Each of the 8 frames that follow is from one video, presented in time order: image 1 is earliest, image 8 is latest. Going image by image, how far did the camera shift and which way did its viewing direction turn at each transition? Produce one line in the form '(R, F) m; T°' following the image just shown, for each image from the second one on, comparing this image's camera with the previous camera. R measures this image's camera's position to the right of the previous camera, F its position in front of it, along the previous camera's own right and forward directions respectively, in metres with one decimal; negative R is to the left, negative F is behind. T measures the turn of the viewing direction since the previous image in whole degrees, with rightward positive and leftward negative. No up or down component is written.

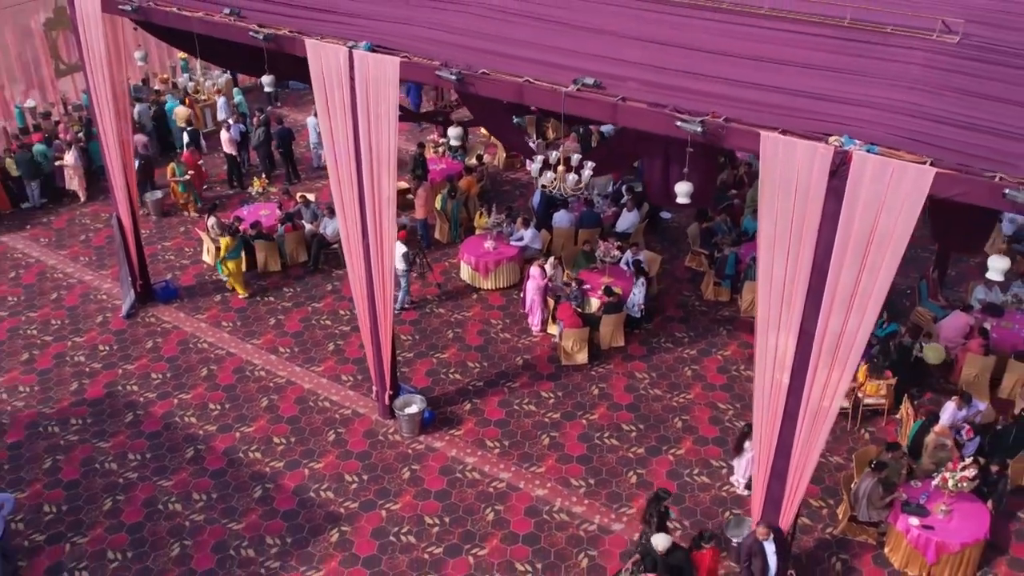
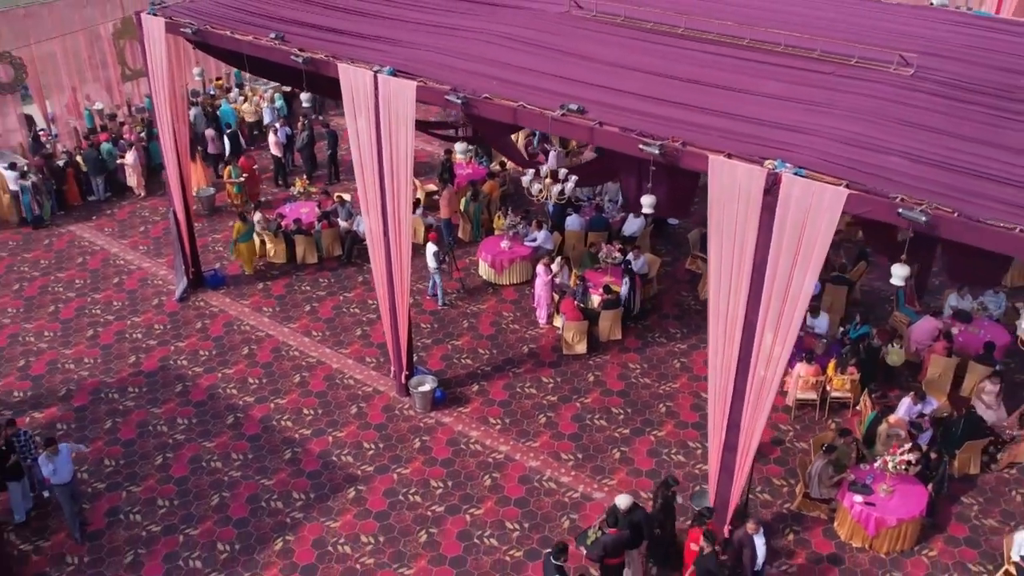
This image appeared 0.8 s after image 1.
(+0.4, -1.0) m; -3°
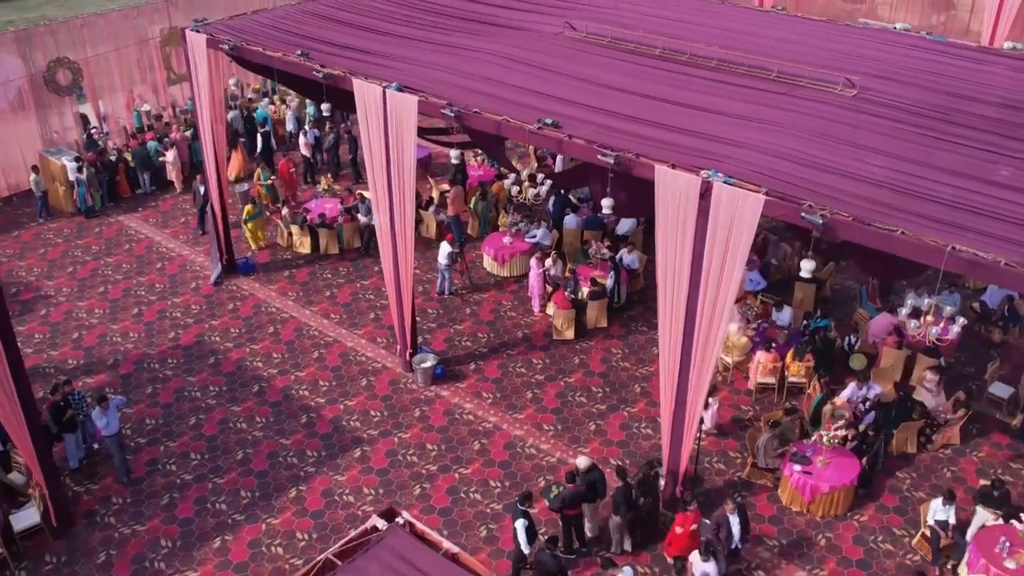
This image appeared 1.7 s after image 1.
(+0.5, -1.2) m; -2°
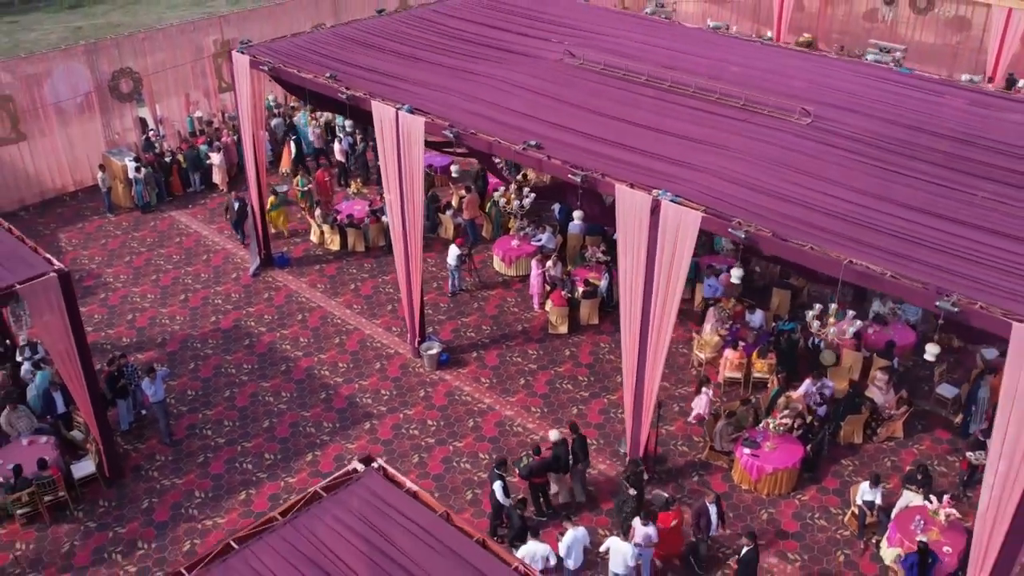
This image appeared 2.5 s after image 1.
(+0.6, -1.3) m; -3°
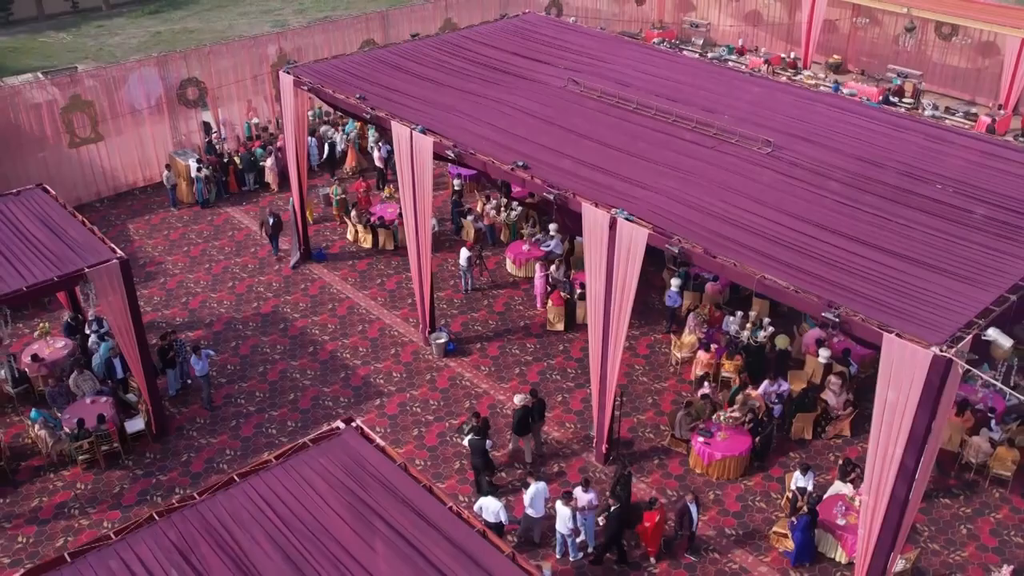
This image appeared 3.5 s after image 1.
(+0.9, -1.5) m; -4°
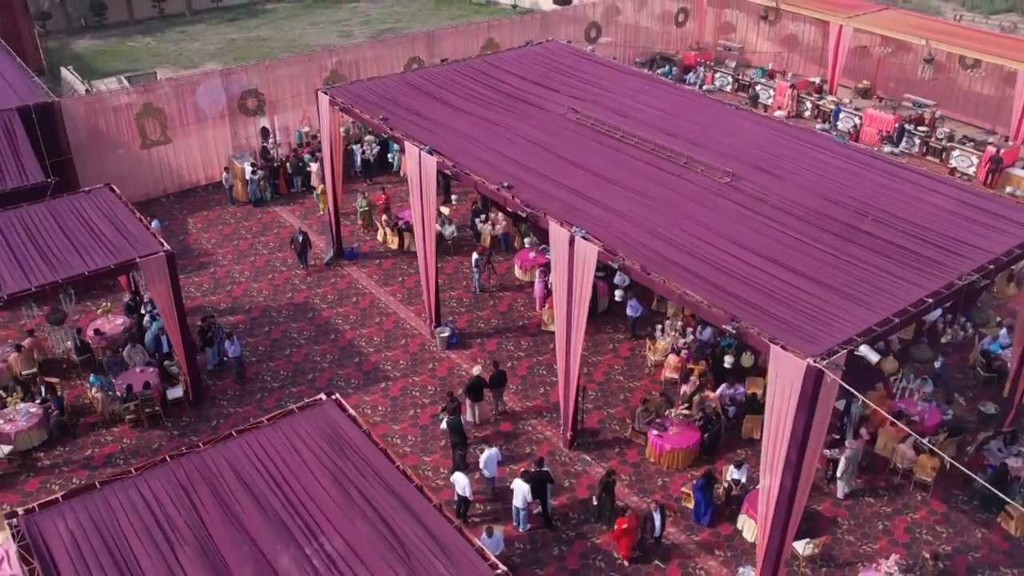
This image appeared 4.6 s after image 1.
(+1.2, -1.6) m; -5°
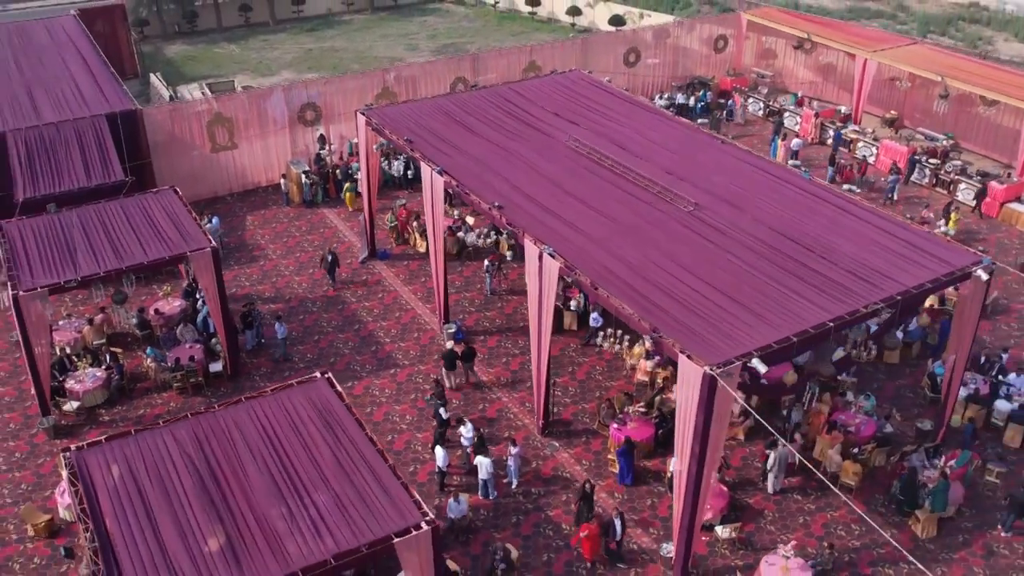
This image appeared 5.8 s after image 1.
(+1.5, -2.0) m; -5°
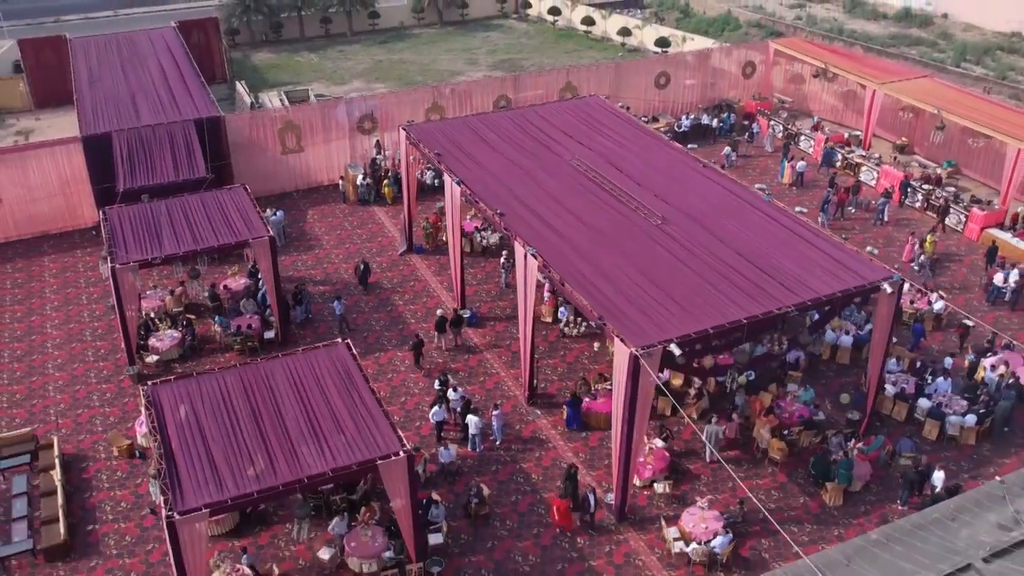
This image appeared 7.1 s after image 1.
(+1.6, -3.0) m; -5°
